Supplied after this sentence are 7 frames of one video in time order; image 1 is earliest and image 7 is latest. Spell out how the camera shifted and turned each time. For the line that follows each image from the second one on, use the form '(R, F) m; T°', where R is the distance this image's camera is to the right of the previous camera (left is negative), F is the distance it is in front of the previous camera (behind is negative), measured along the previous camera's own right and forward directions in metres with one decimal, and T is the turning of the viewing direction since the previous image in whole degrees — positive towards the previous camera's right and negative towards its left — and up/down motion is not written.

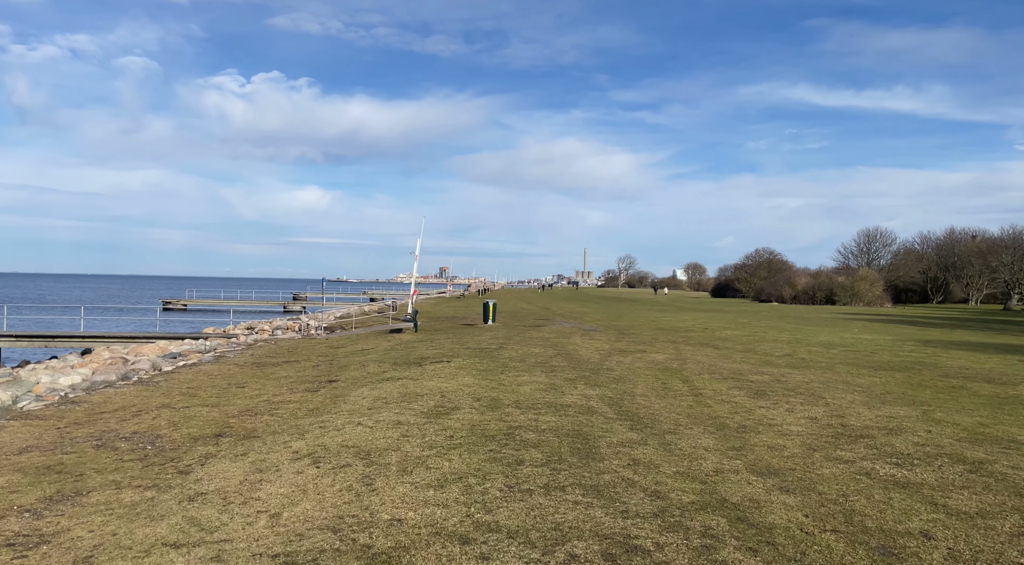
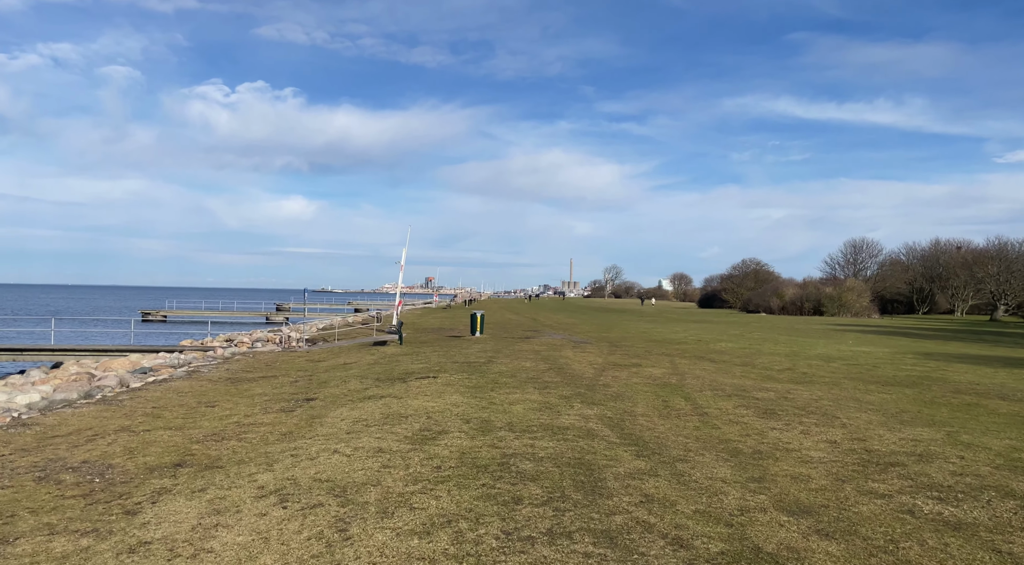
(-0.1, +0.8) m; +1°
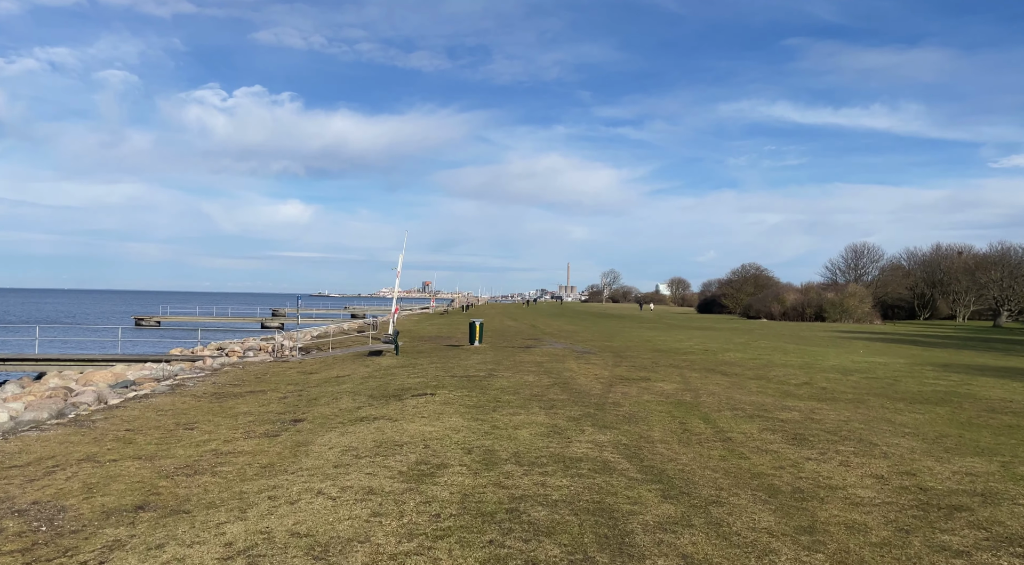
(-0.1, +0.9) m; 0°
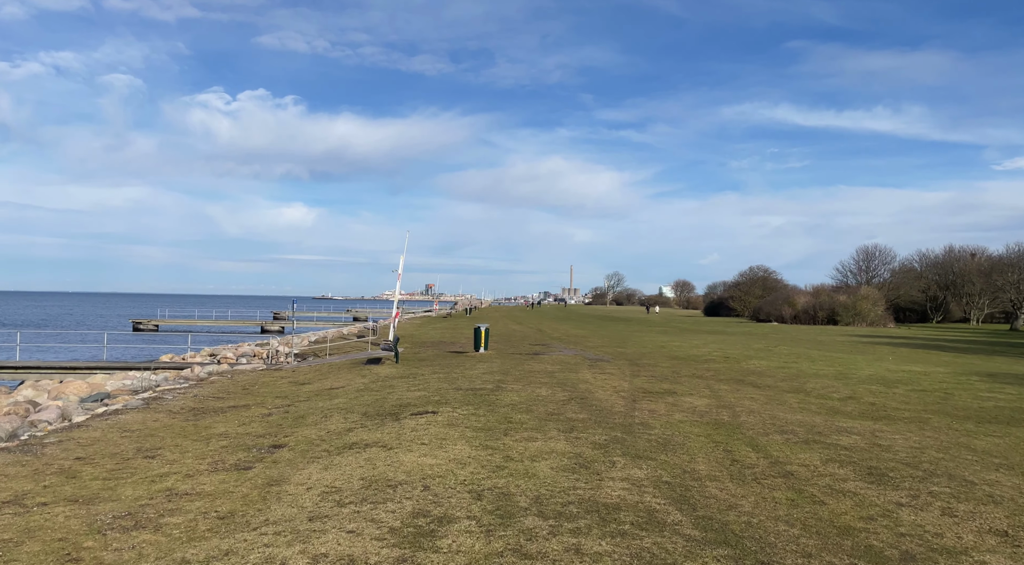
(-0.2, +1.6) m; 0°
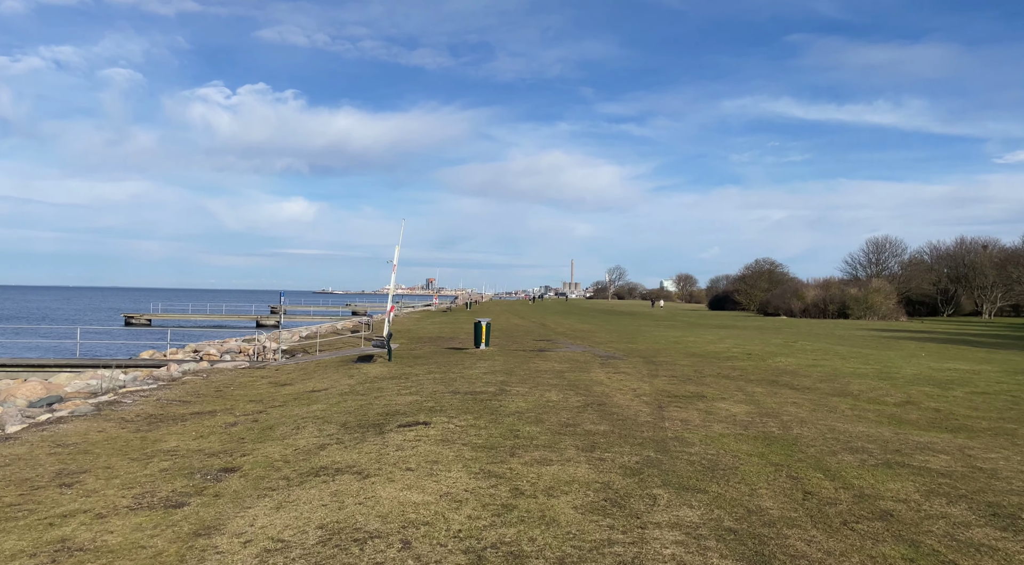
(-0.1, +2.0) m; 0°
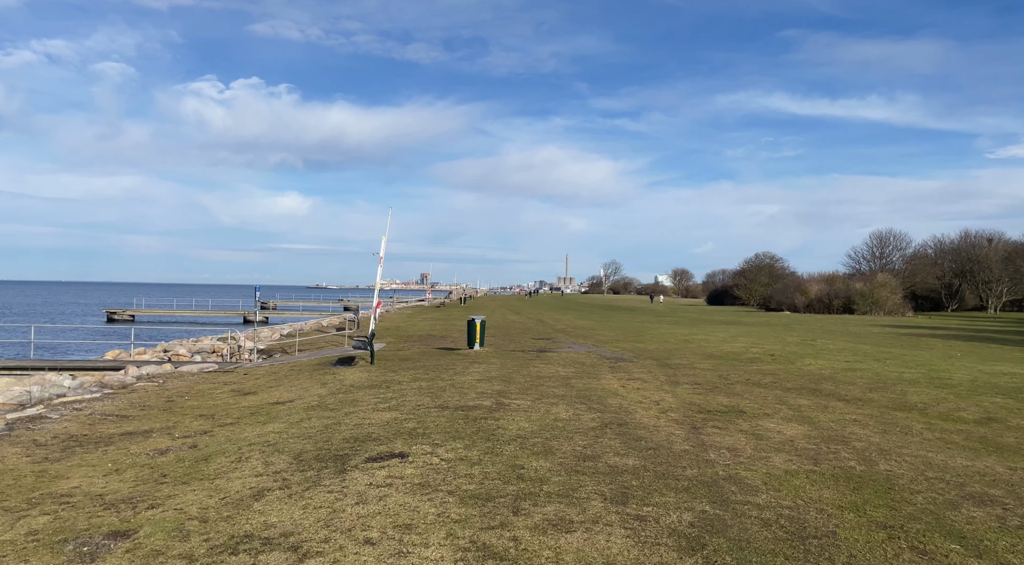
(-0.1, +2.3) m; 0°
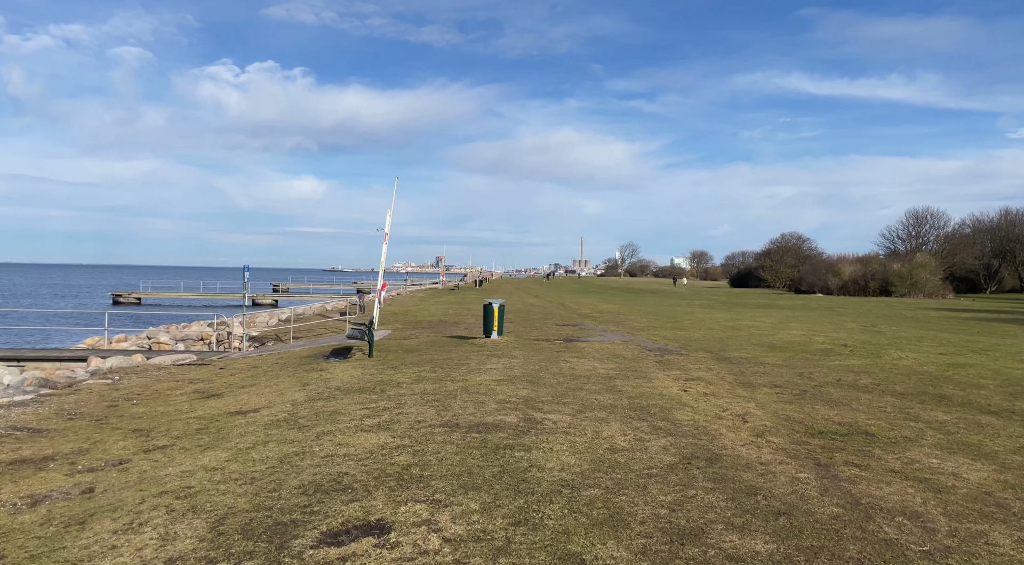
(-0.2, +3.1) m; -1°
